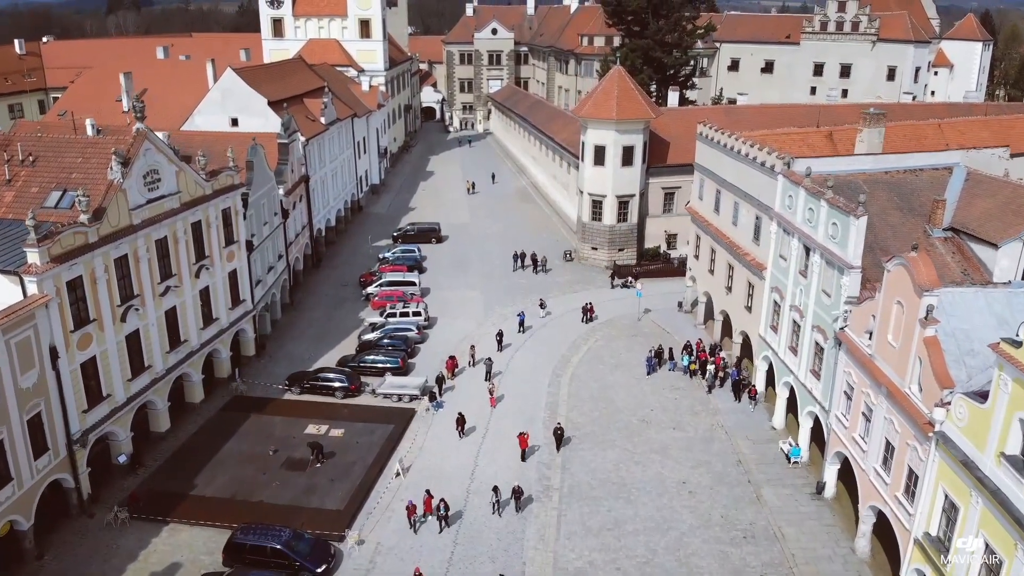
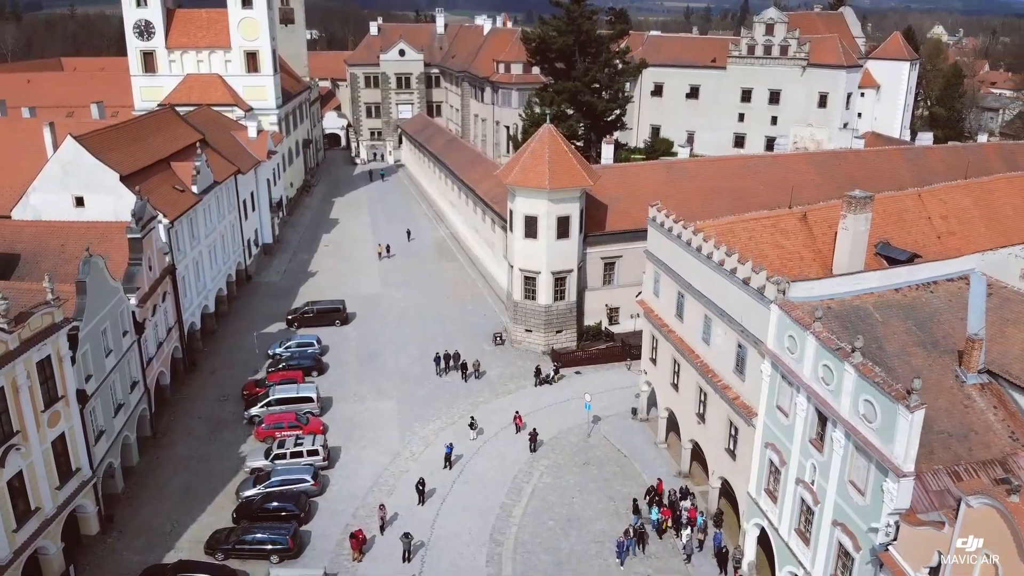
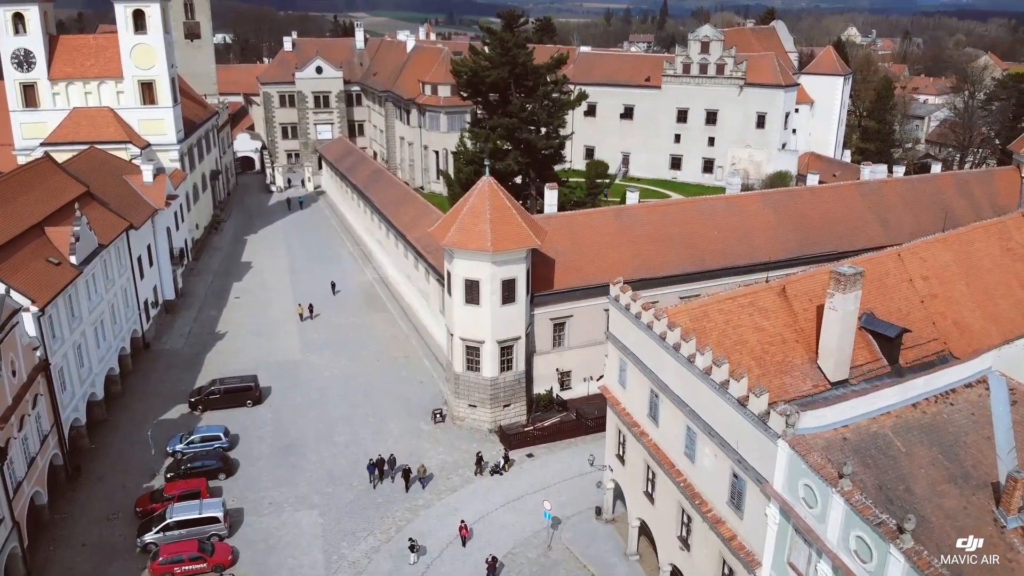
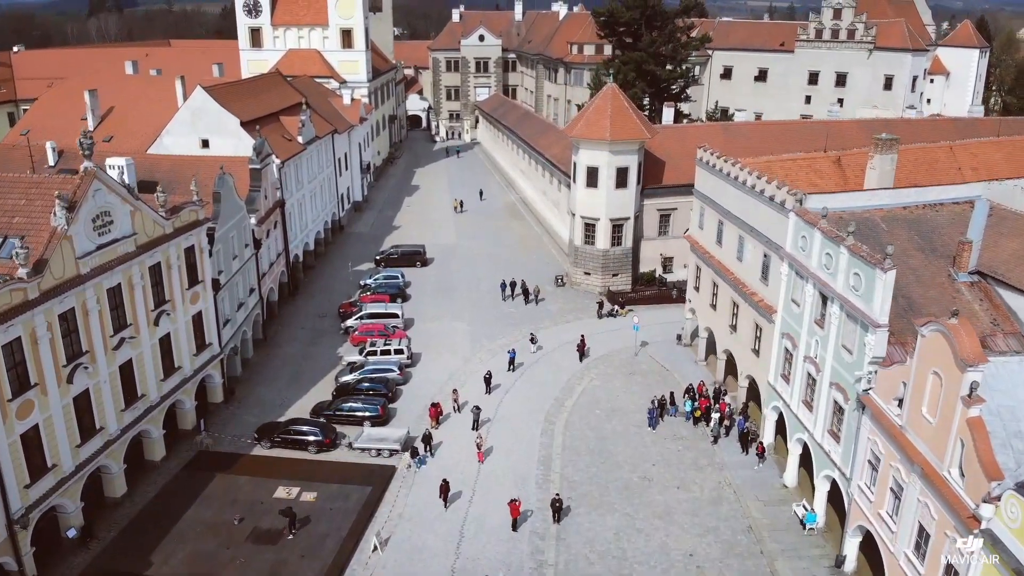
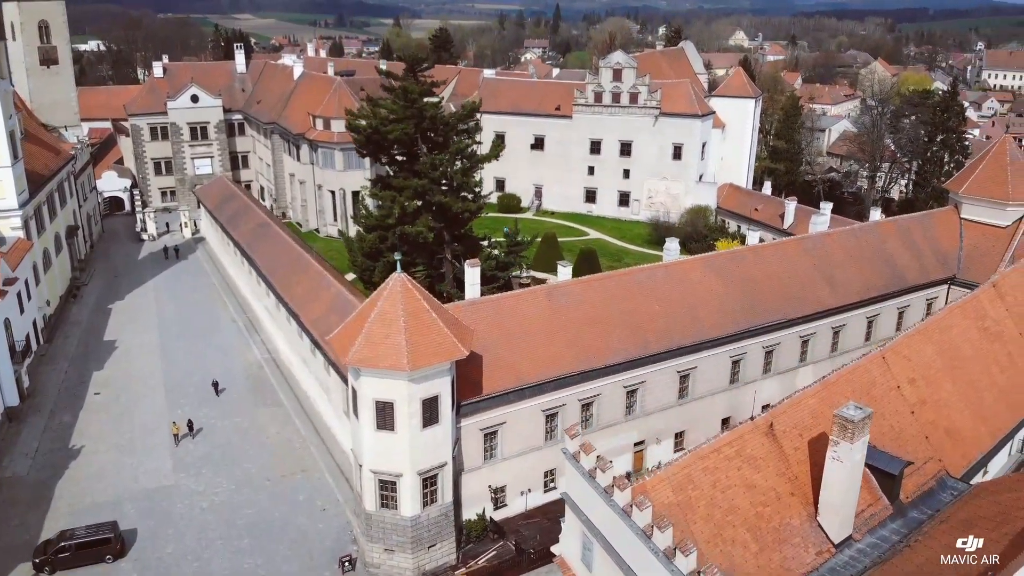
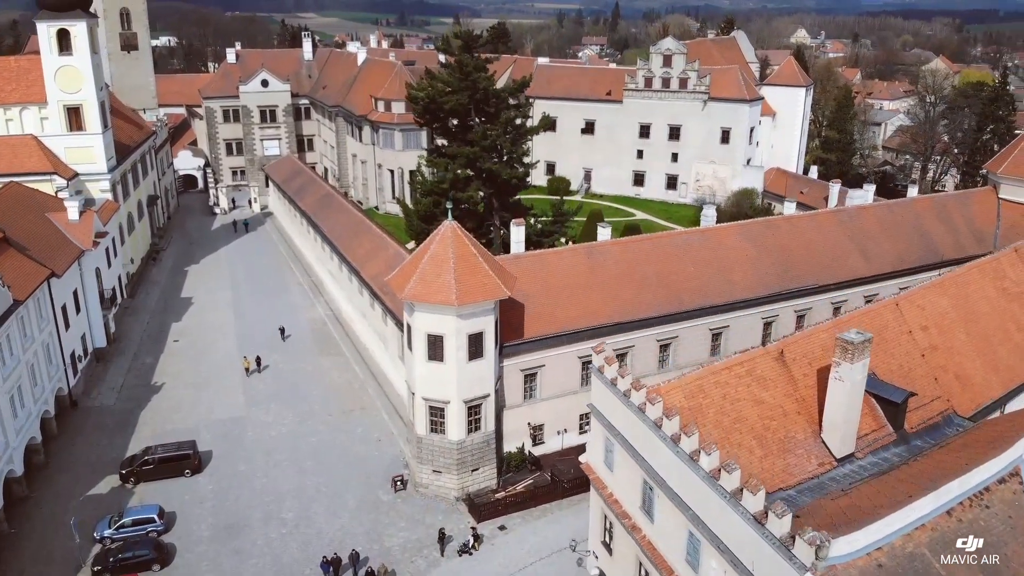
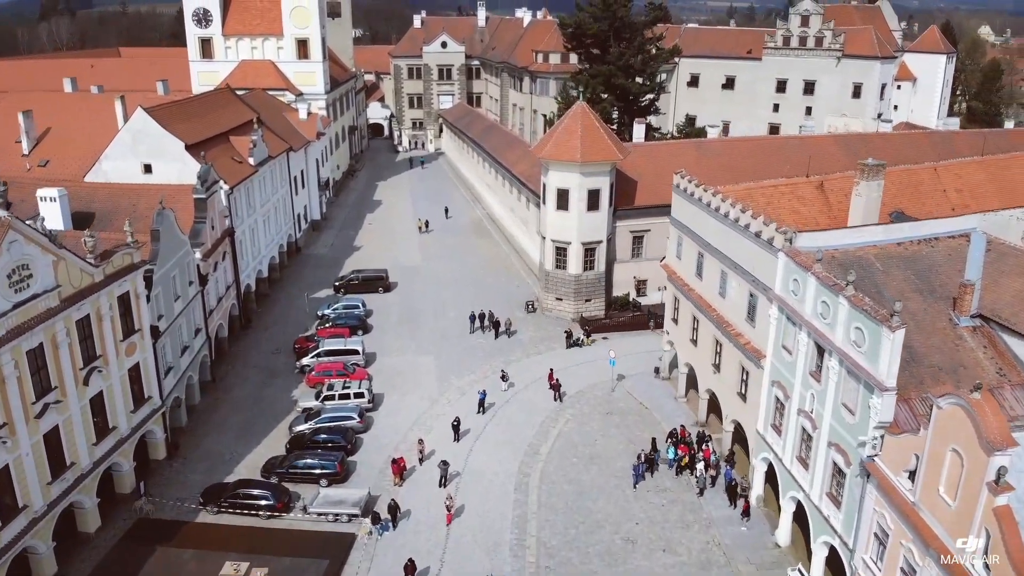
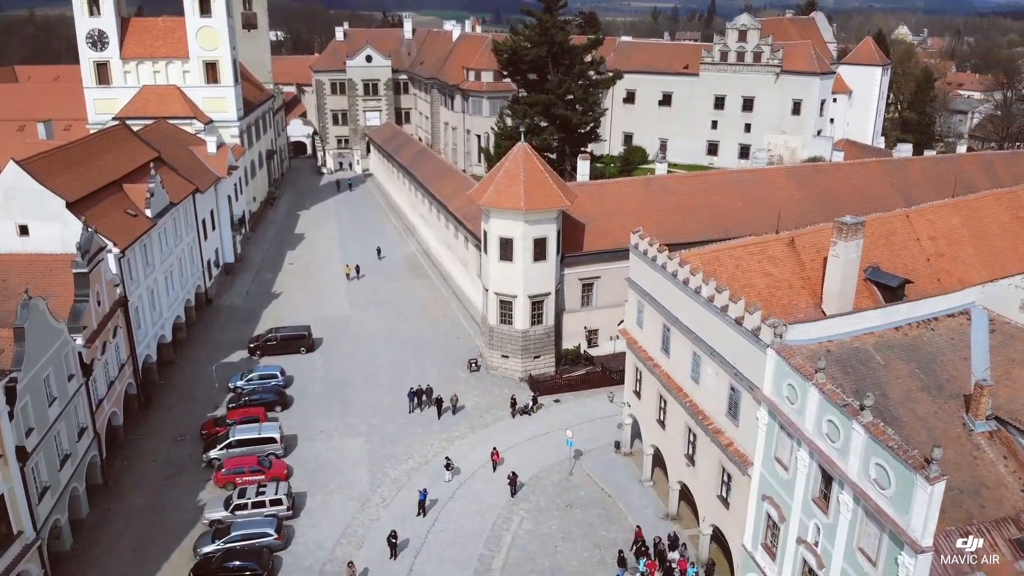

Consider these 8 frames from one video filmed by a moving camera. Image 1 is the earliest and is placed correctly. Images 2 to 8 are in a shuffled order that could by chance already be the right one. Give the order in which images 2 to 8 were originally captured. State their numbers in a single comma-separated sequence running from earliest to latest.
4, 7, 2, 8, 3, 6, 5
